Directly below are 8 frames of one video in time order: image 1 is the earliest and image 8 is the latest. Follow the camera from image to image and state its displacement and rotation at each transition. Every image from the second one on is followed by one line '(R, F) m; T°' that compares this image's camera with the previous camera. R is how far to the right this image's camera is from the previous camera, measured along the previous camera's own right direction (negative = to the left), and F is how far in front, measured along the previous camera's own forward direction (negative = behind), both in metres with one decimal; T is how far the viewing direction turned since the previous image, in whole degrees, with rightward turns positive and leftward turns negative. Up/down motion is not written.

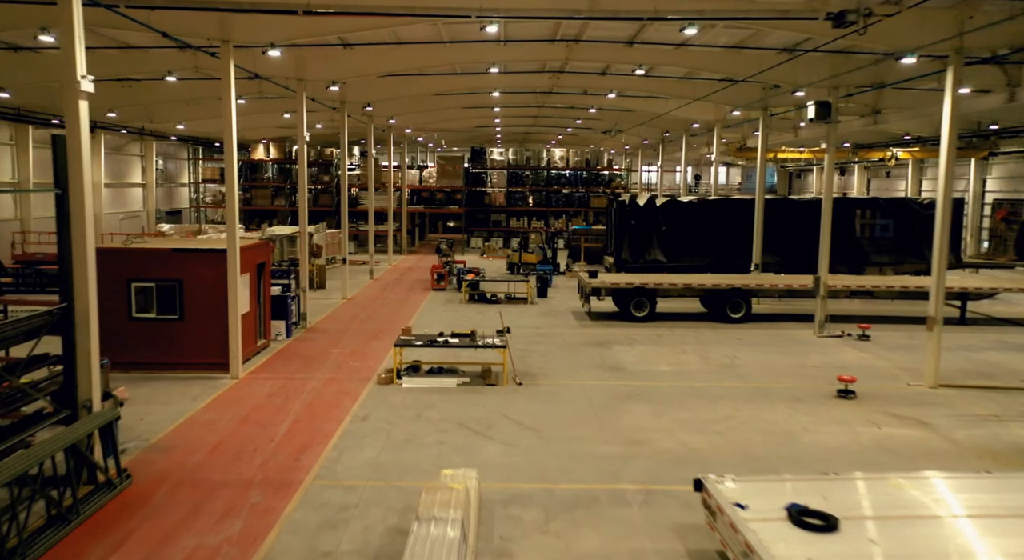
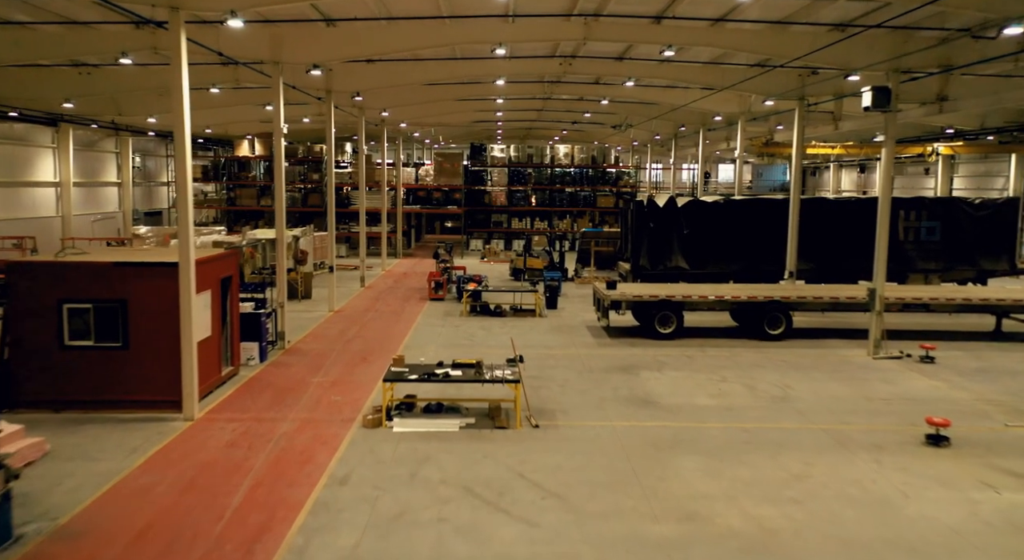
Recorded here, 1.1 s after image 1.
(-0.2, +1.7) m; 0°
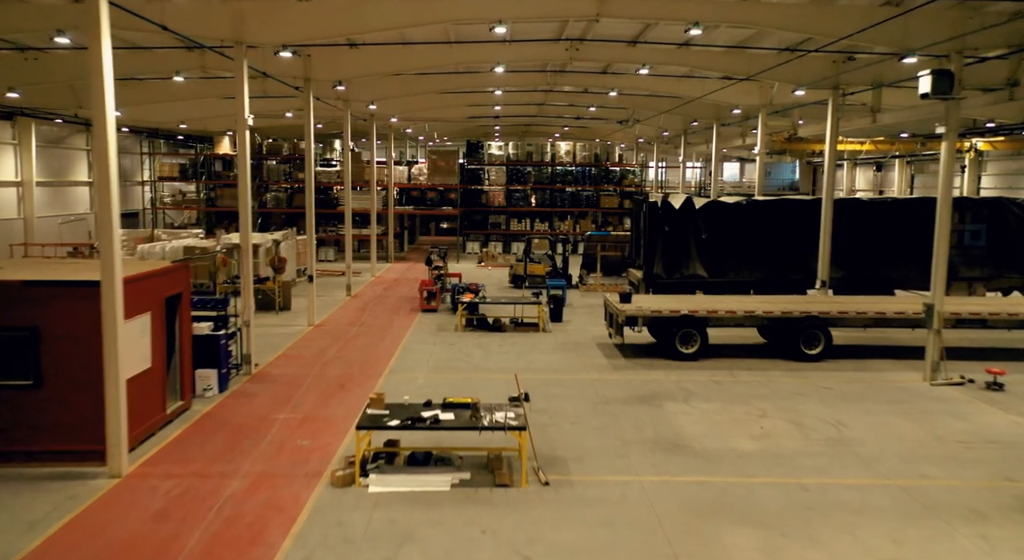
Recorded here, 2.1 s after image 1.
(-0.1, +1.5) m; 0°
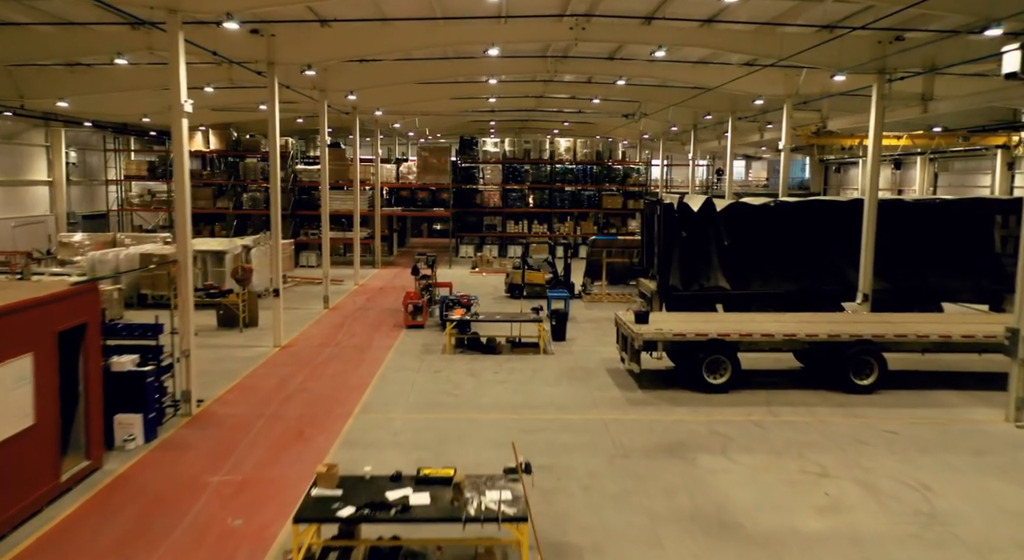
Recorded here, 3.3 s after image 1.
(0.0, +1.7) m; 0°
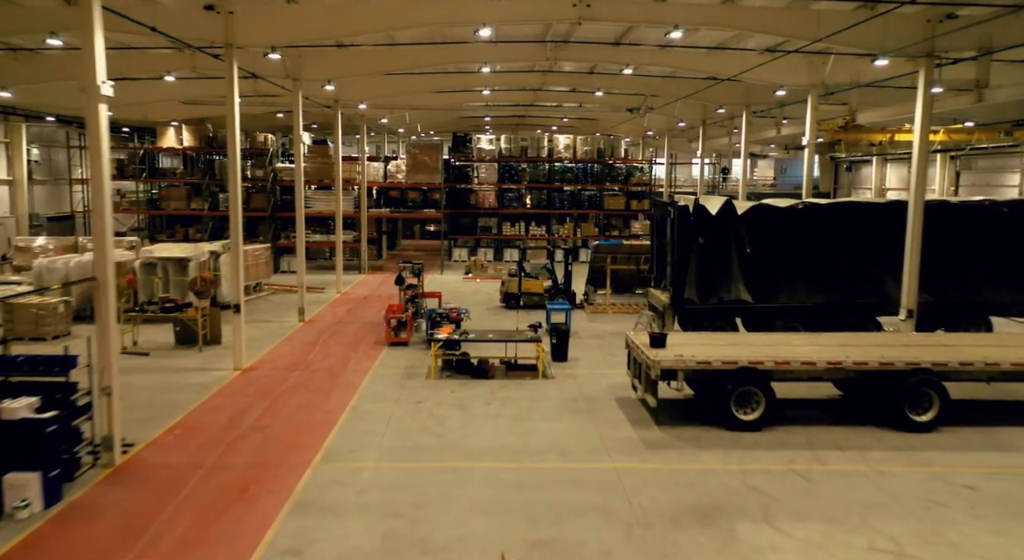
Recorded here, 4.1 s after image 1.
(0.0, +1.5) m; 0°
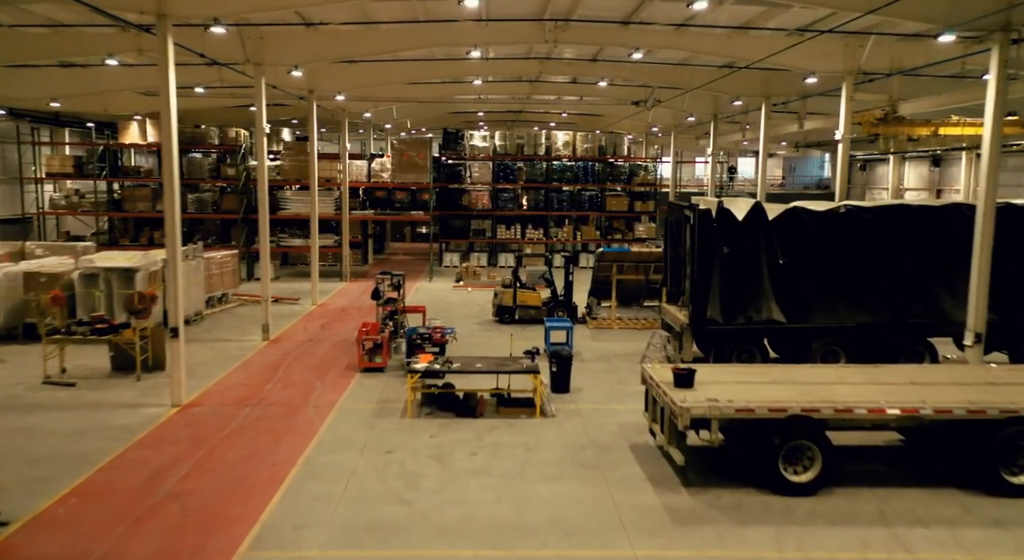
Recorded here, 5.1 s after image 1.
(+0.1, +1.7) m; 0°
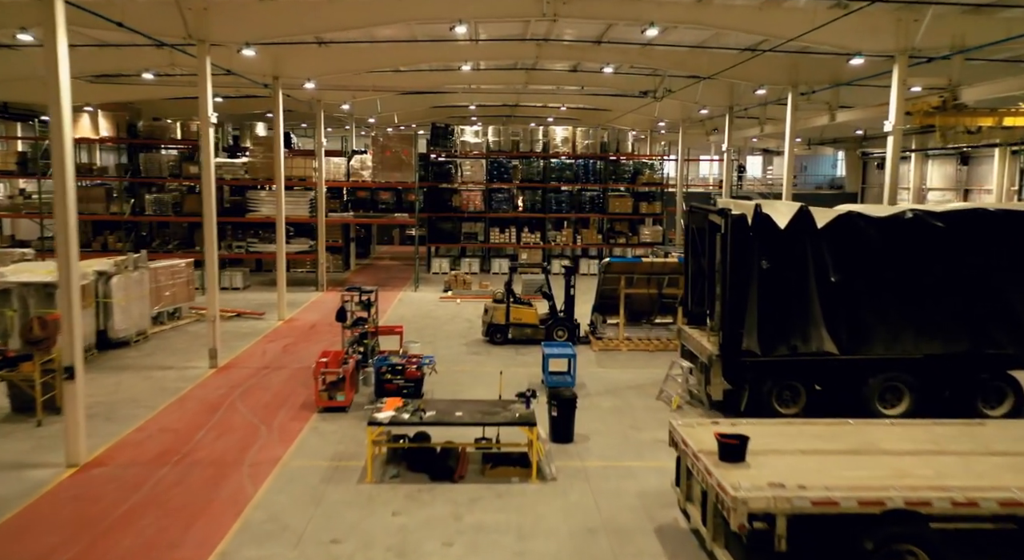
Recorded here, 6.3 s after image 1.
(+0.1, +1.8) m; 0°
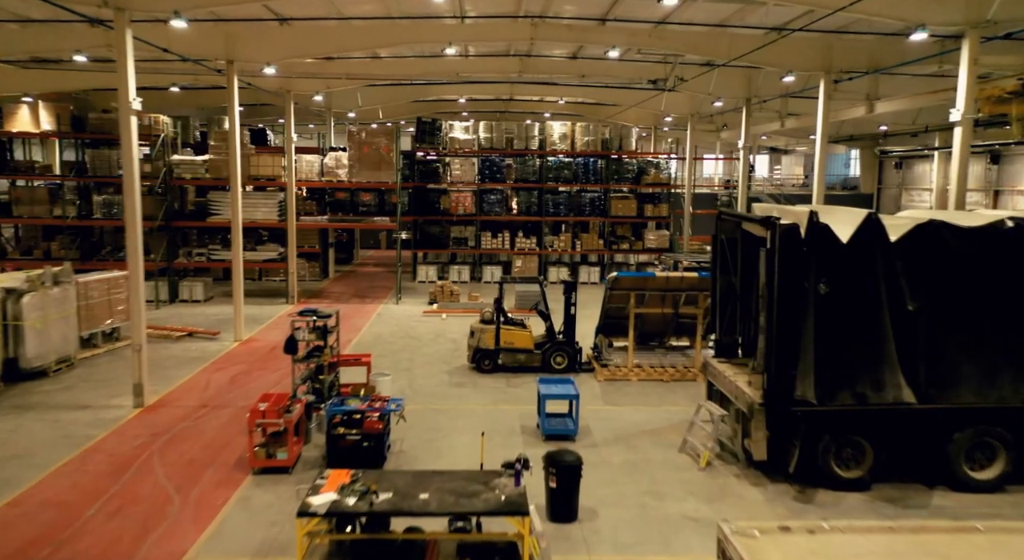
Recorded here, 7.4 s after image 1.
(+0.1, +1.8) m; 0°
